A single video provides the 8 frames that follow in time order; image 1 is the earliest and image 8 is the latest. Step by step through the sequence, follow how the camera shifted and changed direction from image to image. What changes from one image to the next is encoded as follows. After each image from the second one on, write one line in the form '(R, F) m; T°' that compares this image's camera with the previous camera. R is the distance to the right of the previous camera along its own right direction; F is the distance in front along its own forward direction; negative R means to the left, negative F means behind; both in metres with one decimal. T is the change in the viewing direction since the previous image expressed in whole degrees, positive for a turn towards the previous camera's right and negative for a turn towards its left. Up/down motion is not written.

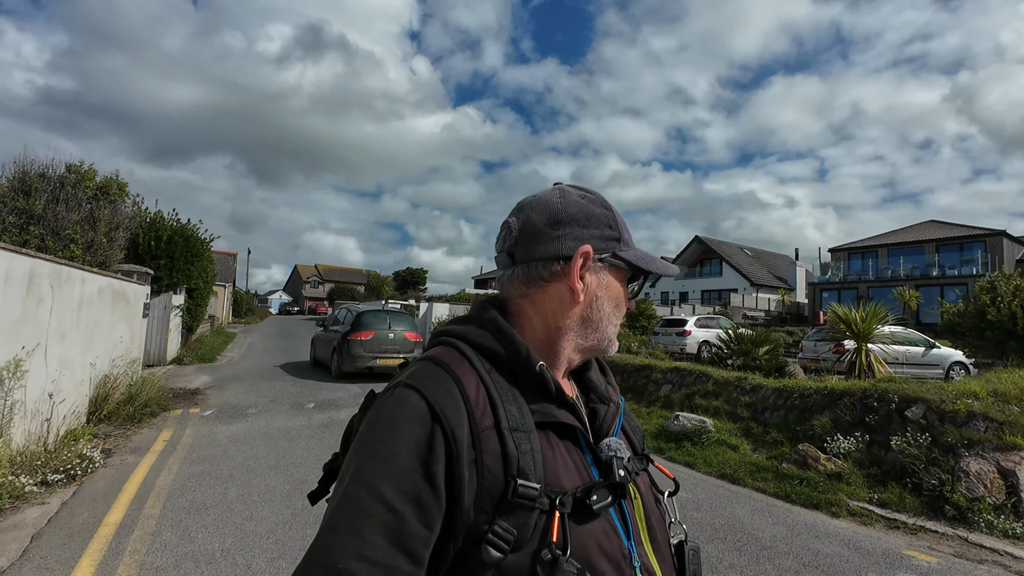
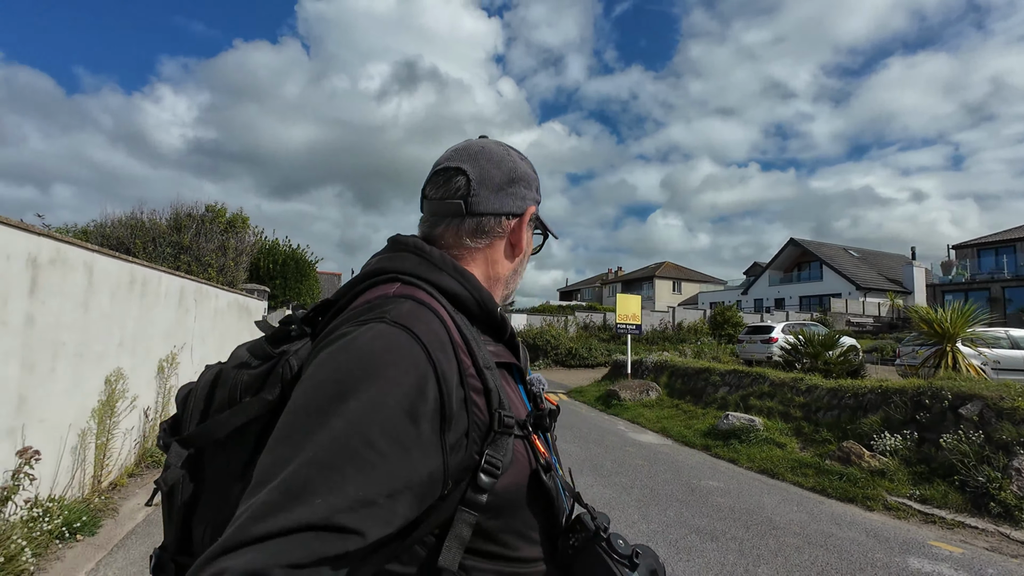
(+0.6, -0.6) m; -10°
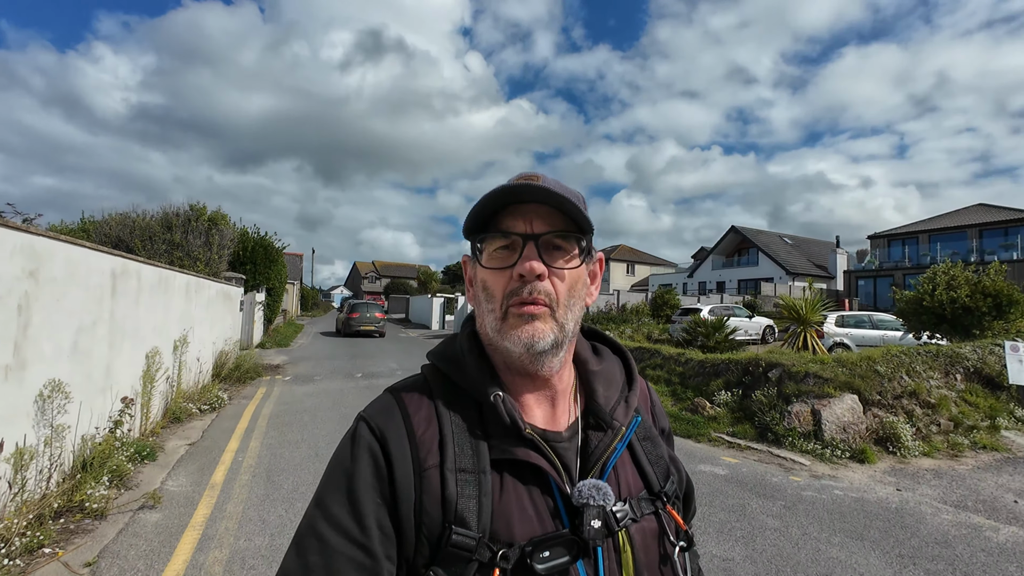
(+0.3, -1.7) m; +4°
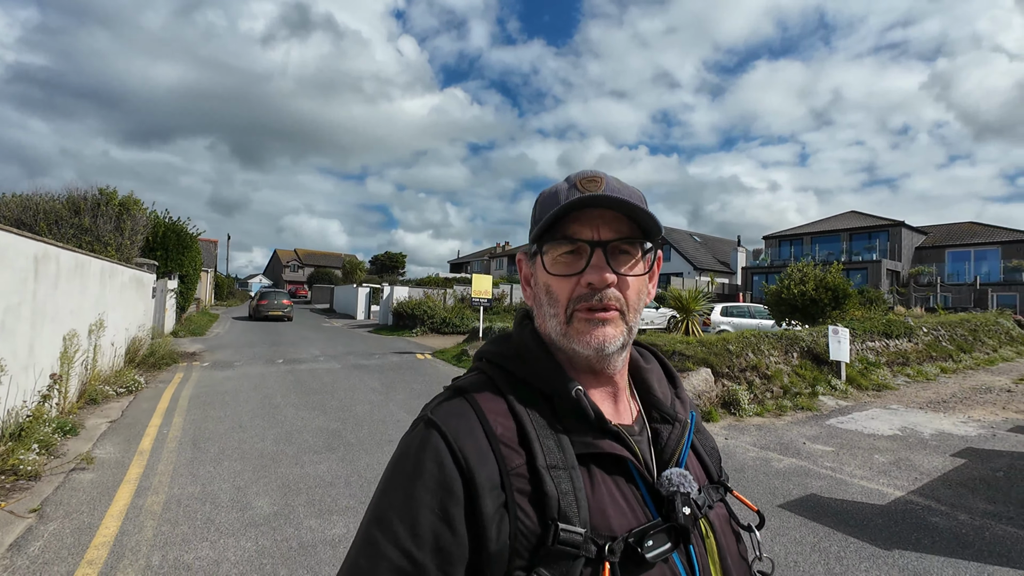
(+0.3, -0.9) m; +8°
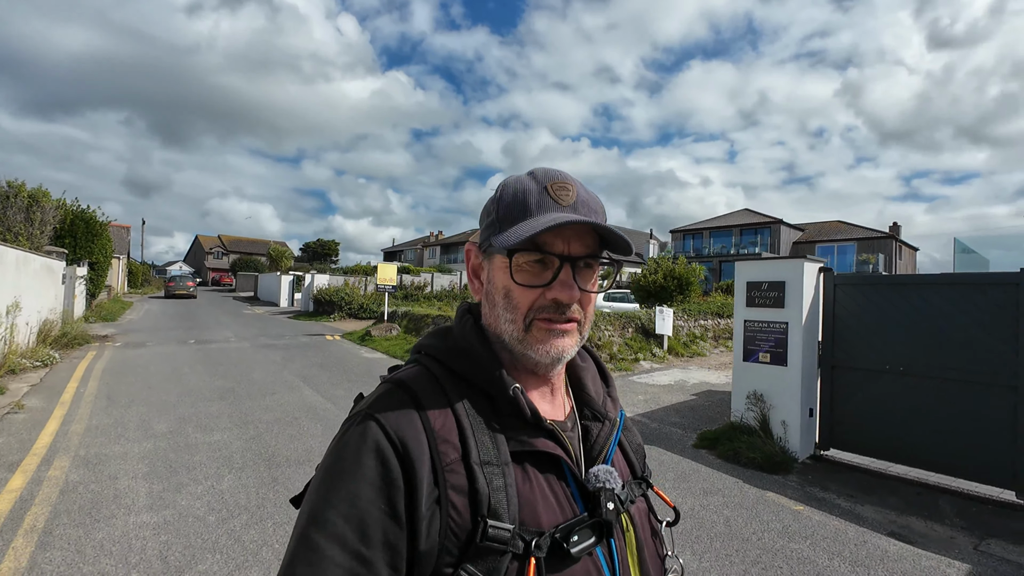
(+1.2, -1.9) m; +7°
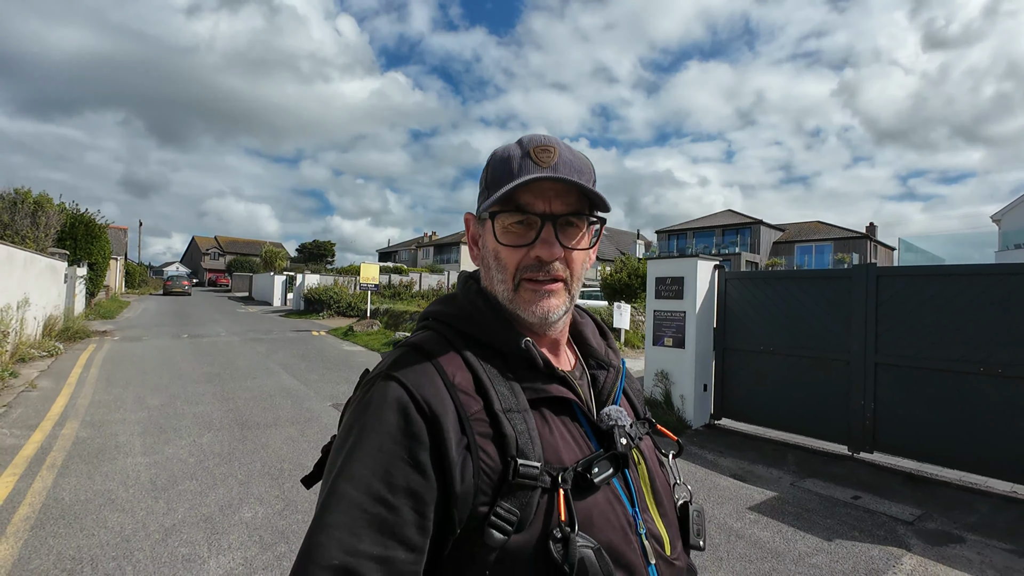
(+0.8, -1.0) m; 0°
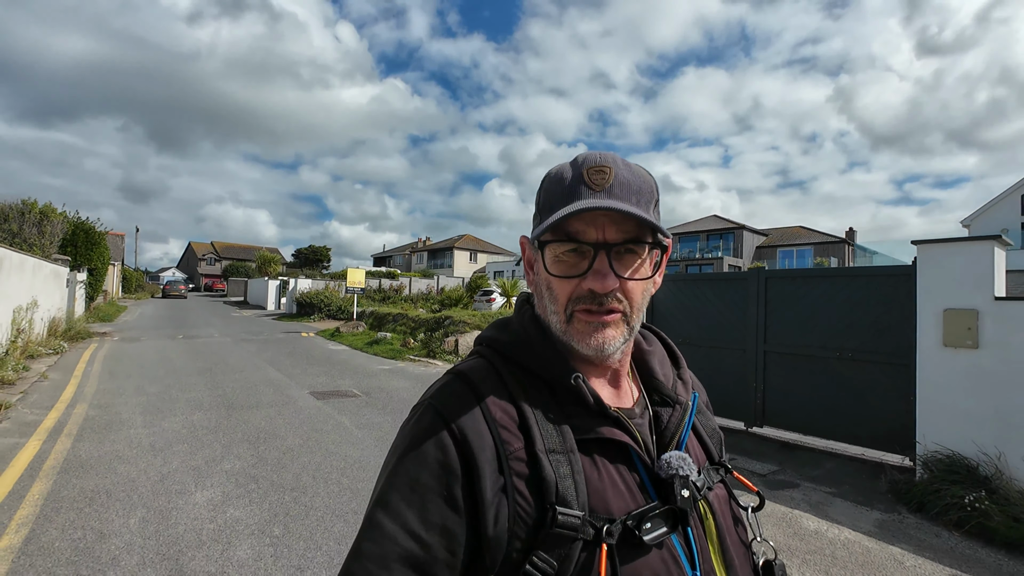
(+0.7, -0.9) m; 0°
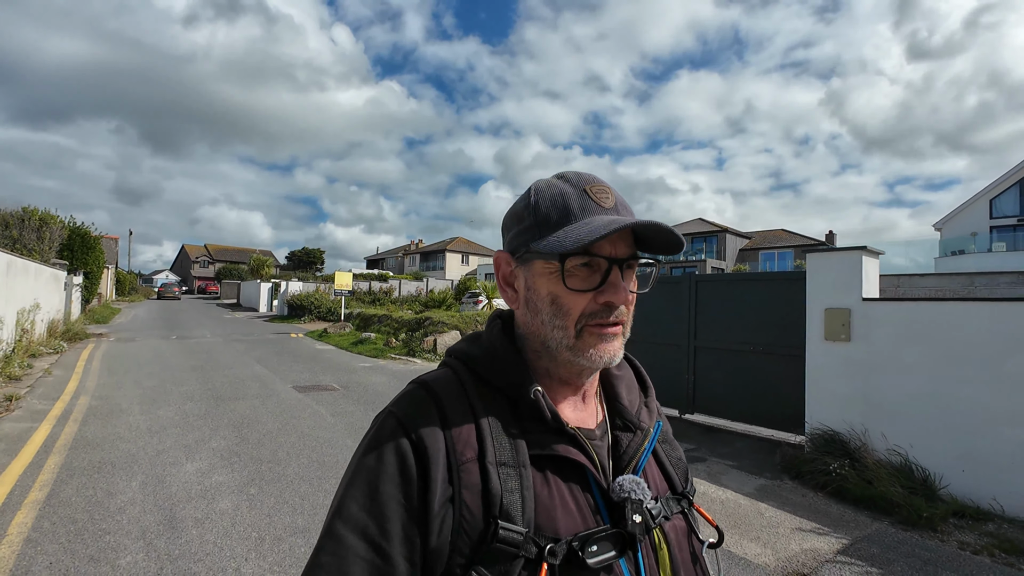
(+0.5, -0.7) m; +1°
